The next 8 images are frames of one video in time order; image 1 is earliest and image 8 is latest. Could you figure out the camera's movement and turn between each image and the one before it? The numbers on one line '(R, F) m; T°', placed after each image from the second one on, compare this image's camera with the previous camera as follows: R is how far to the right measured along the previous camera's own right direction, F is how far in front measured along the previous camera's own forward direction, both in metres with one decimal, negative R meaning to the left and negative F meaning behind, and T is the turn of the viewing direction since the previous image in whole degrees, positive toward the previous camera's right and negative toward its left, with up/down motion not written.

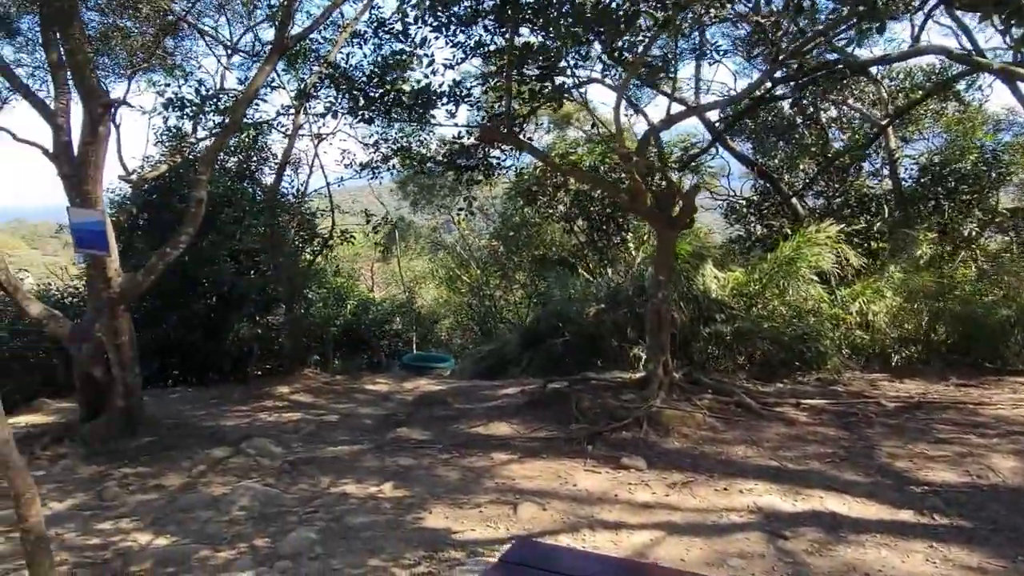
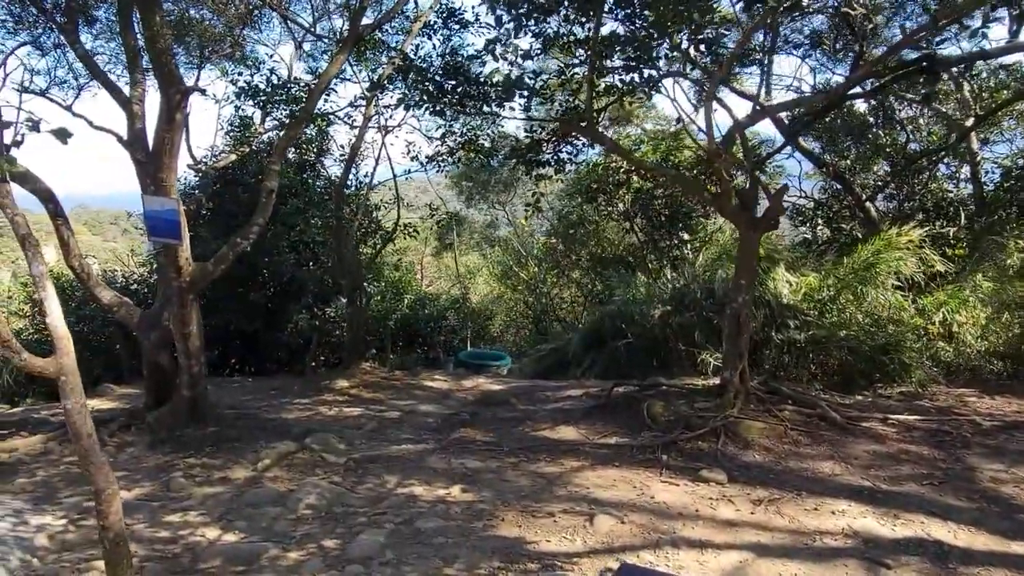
(-0.2, +0.2) m; -3°
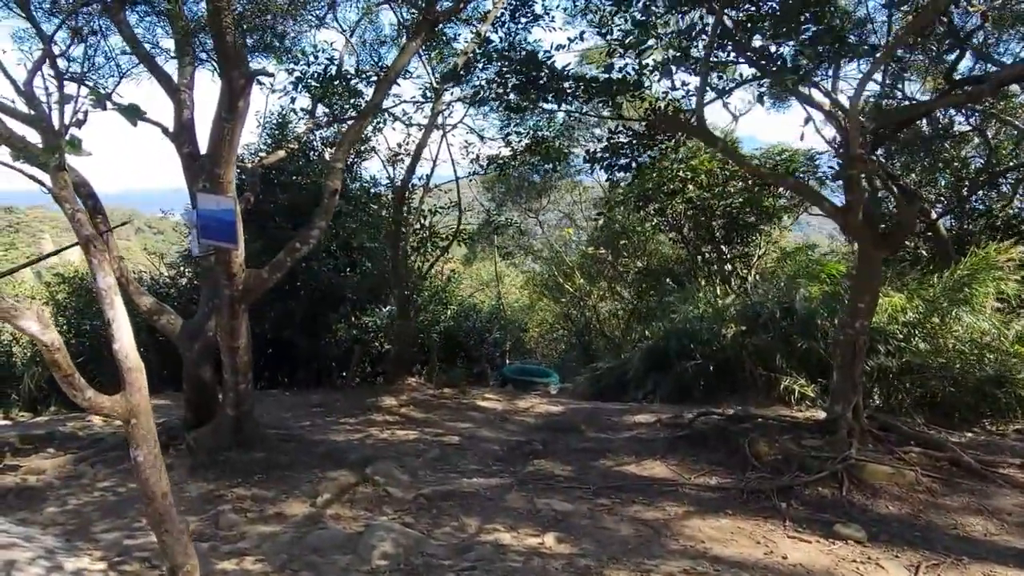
(-0.6, +0.6) m; -1°
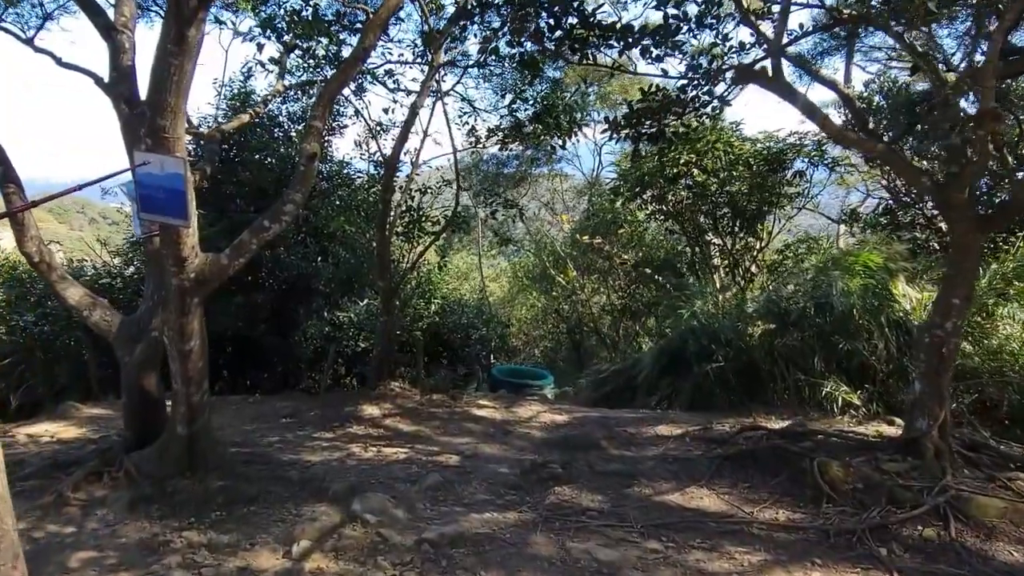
(-0.3, +1.0) m; +3°
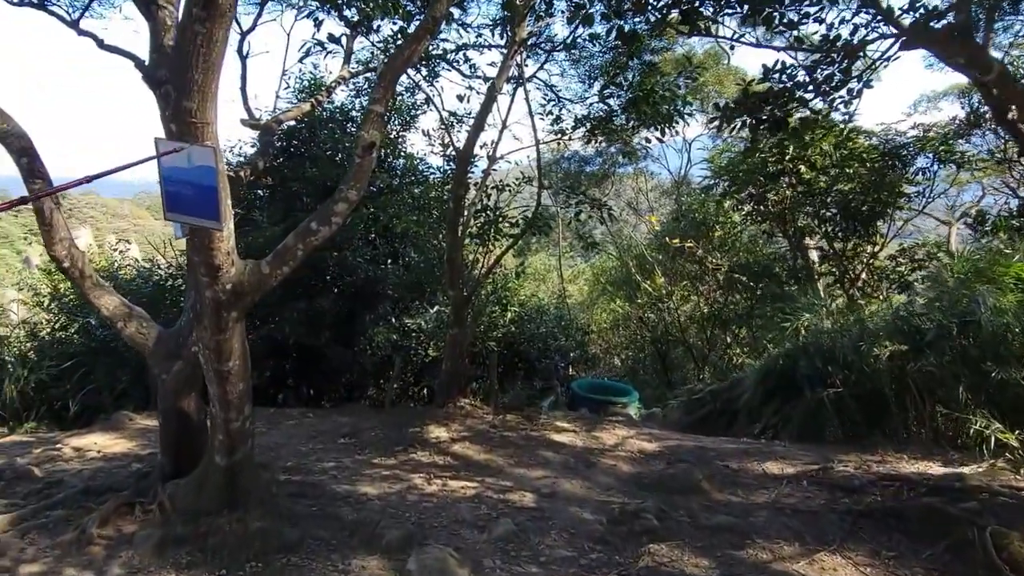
(-0.1, +0.7) m; -6°
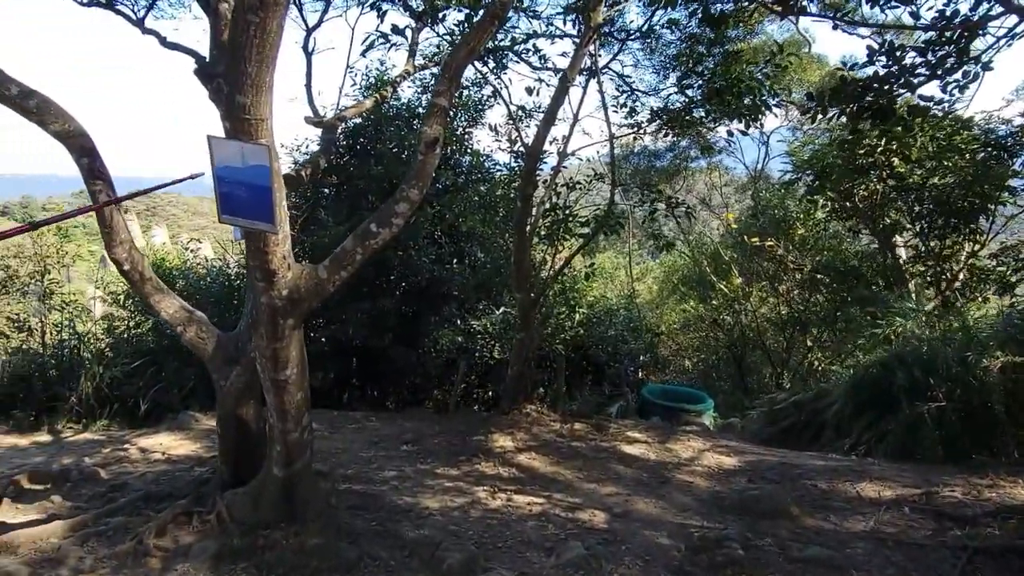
(0.0, +0.3) m; -5°
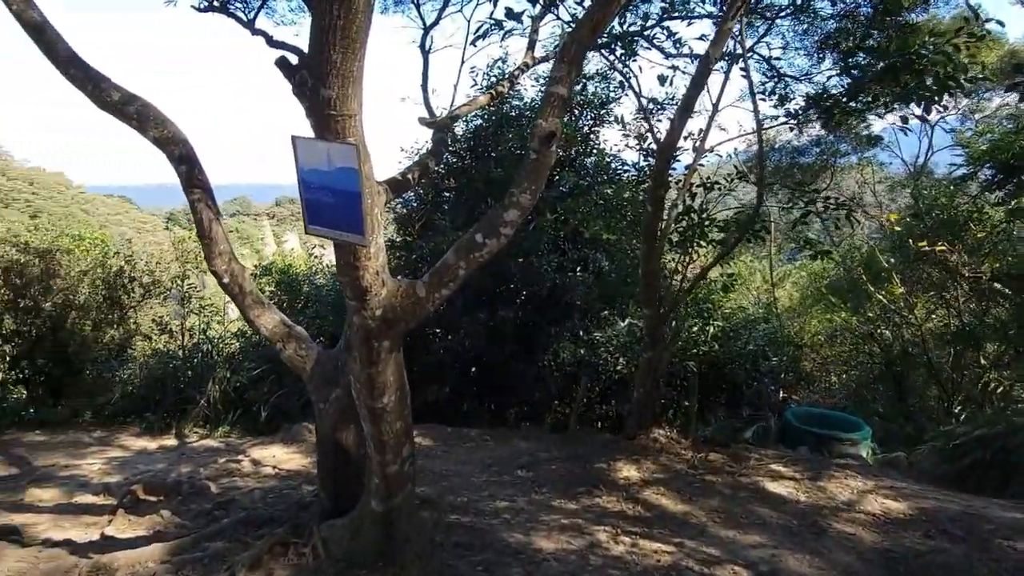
(0.0, +0.5) m; -10°
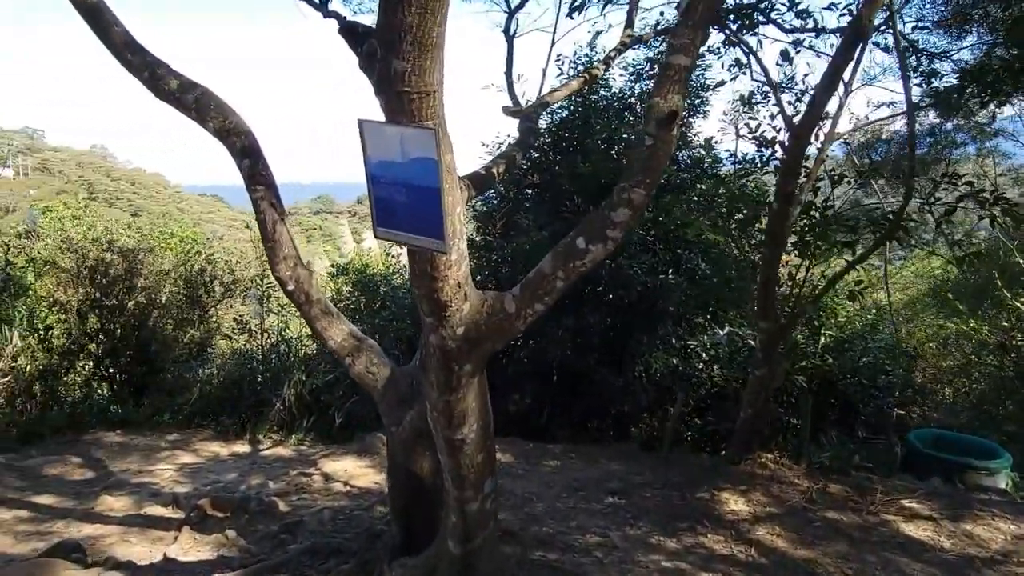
(-0.1, +0.5) m; -6°
